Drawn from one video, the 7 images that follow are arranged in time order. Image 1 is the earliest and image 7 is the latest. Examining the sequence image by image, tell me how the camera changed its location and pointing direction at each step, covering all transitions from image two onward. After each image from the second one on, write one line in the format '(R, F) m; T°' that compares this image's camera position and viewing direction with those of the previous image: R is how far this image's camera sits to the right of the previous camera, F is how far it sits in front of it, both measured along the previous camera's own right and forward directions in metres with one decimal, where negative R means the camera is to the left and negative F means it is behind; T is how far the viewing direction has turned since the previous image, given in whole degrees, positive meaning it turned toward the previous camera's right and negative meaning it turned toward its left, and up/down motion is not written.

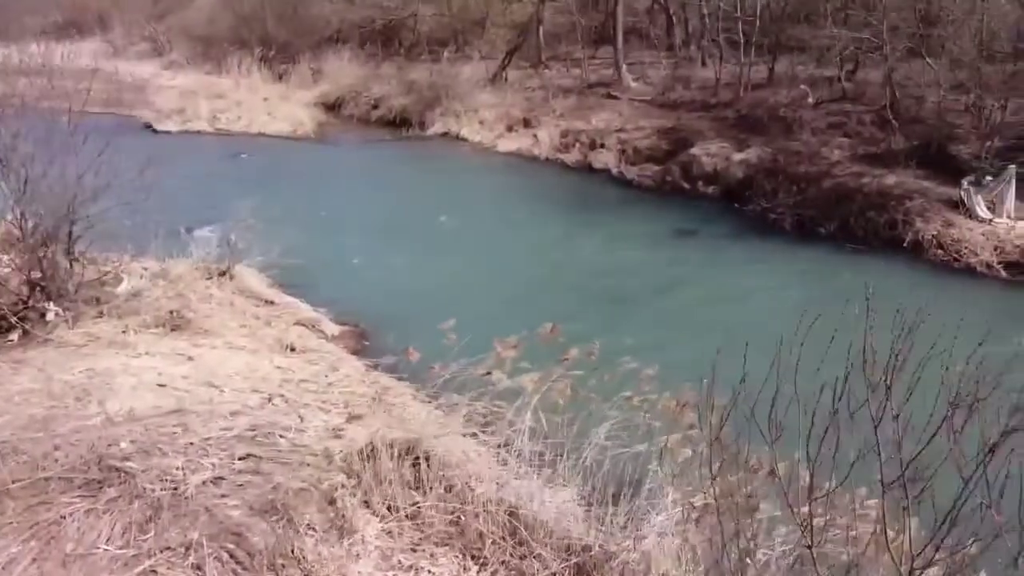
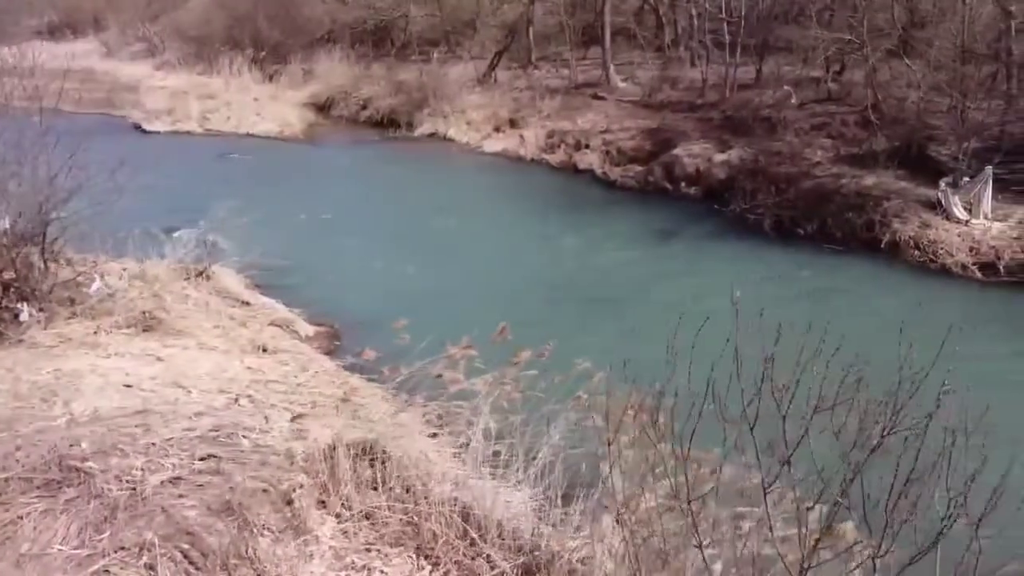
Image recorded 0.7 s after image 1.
(+0.3, 0.0) m; 0°
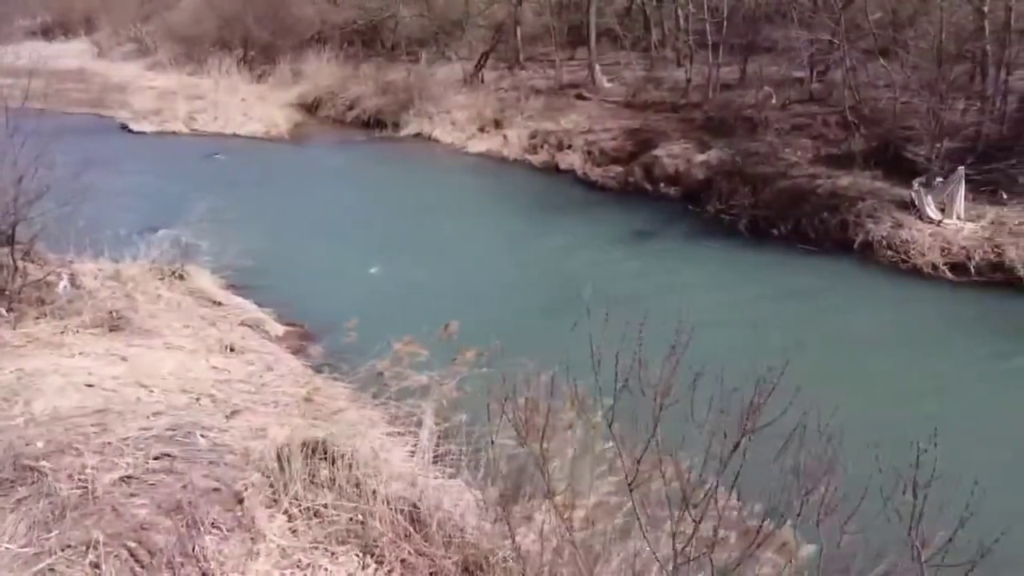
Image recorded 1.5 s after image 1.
(+0.3, 0.0) m; 0°
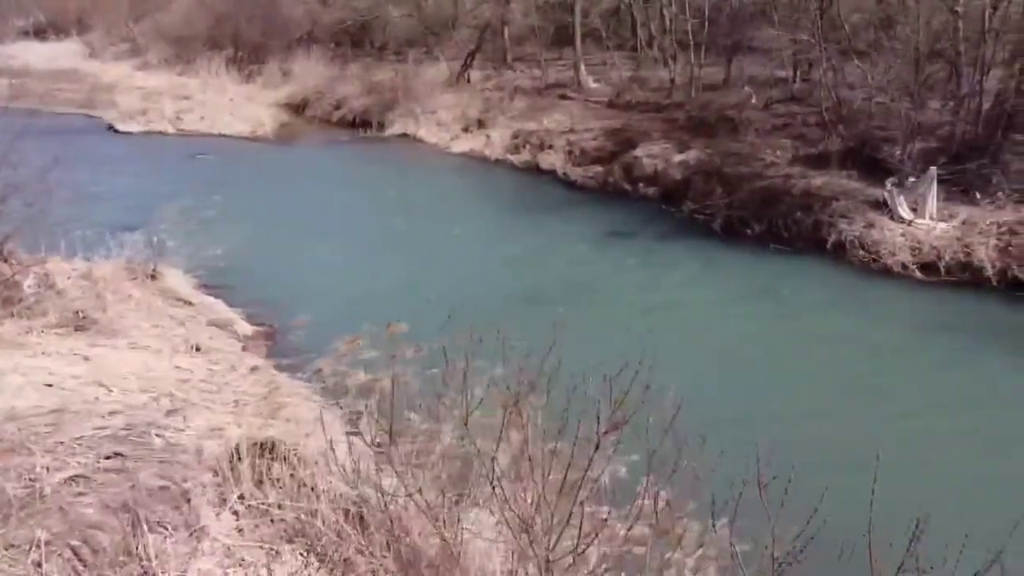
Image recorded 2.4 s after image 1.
(+0.3, 0.0) m; 0°
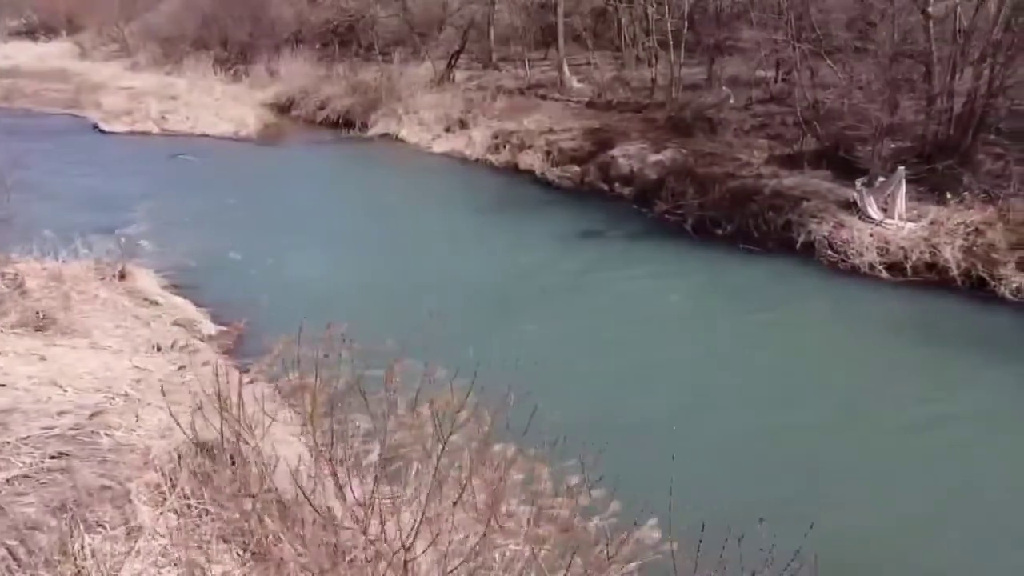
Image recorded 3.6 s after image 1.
(+0.4, 0.0) m; 0°
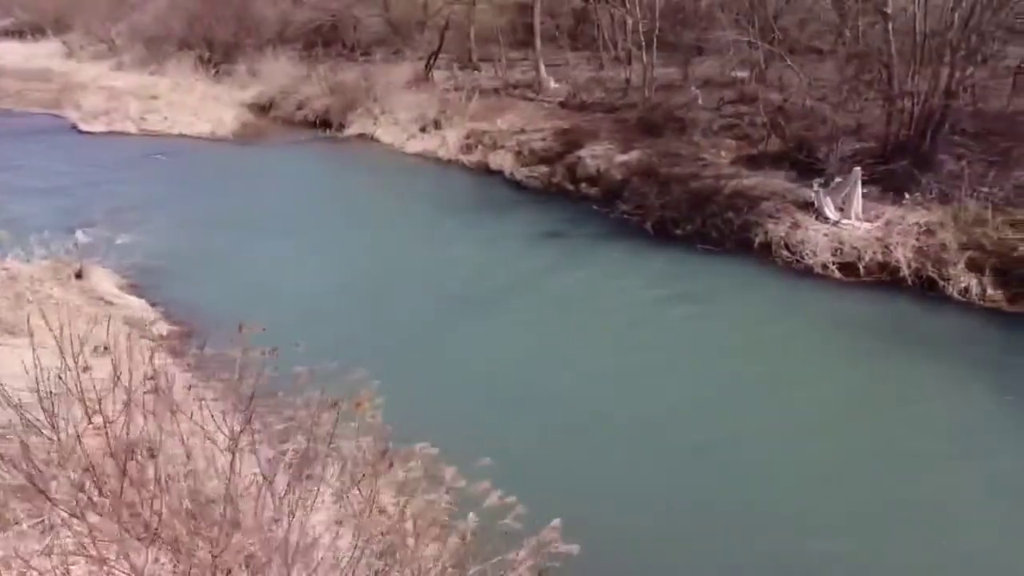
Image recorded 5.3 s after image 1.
(+0.5, 0.0) m; 0°
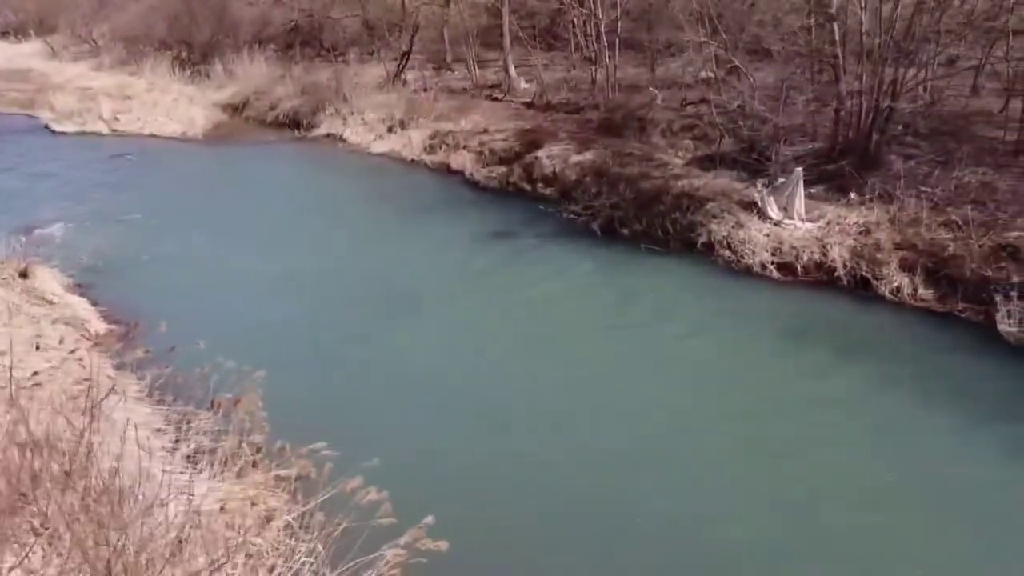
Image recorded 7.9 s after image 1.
(+0.6, -0.1) m; 0°
